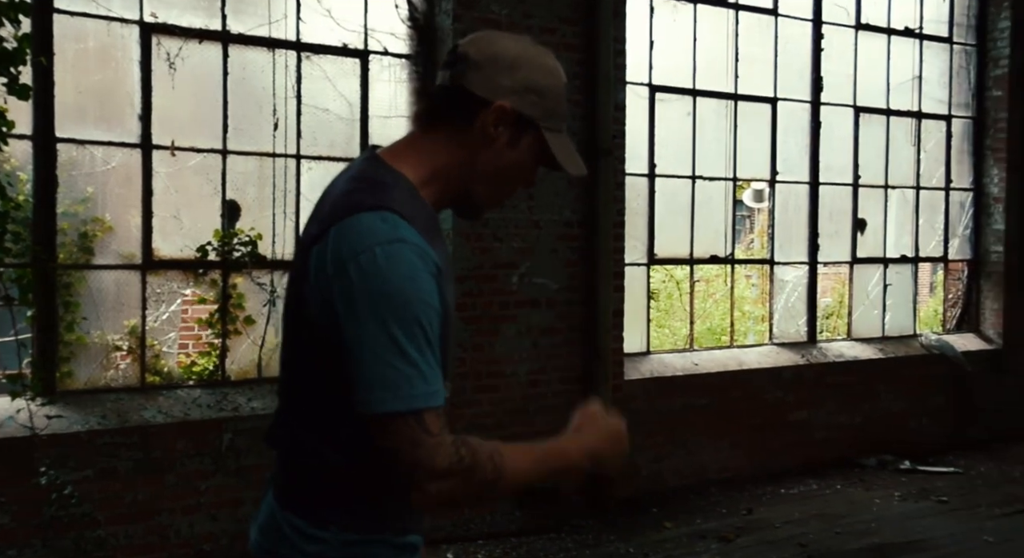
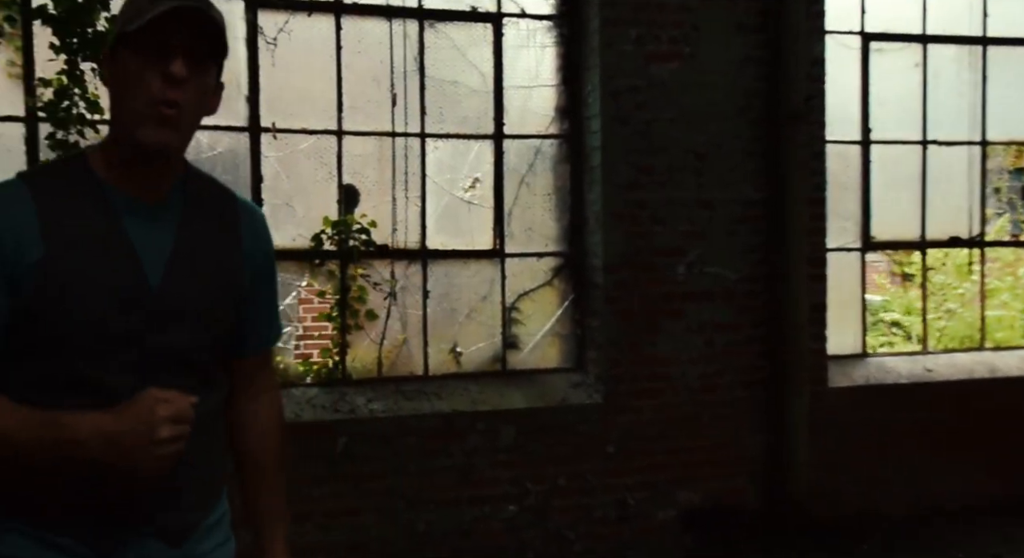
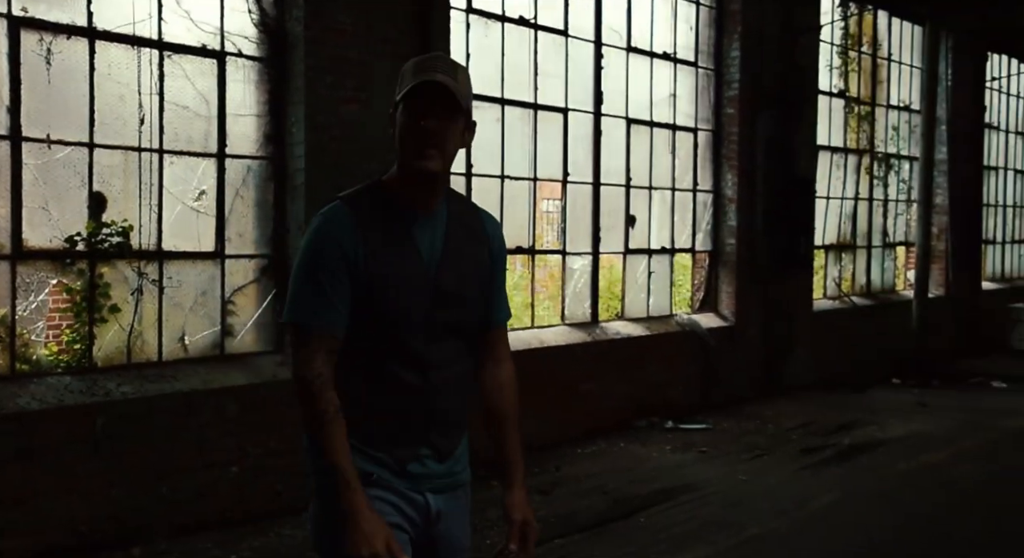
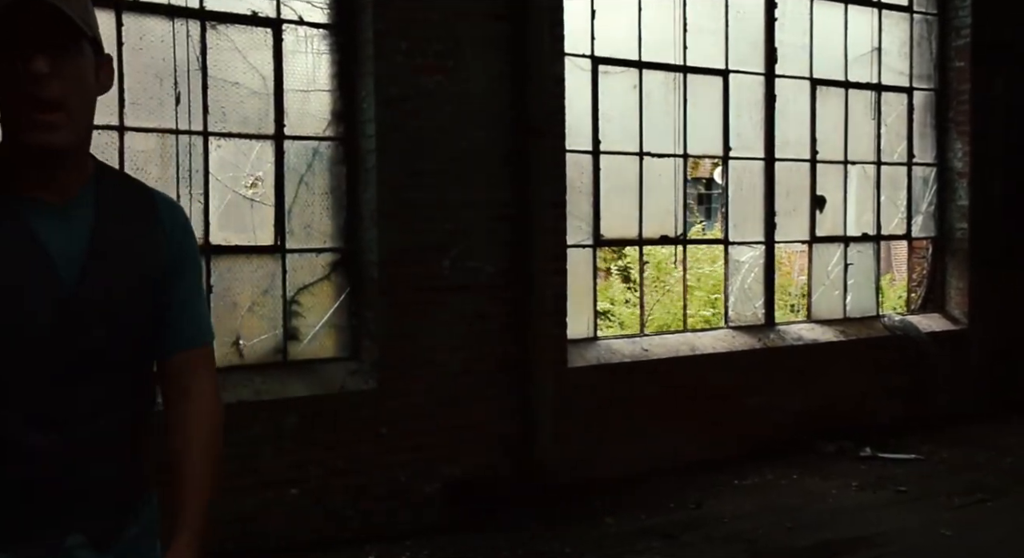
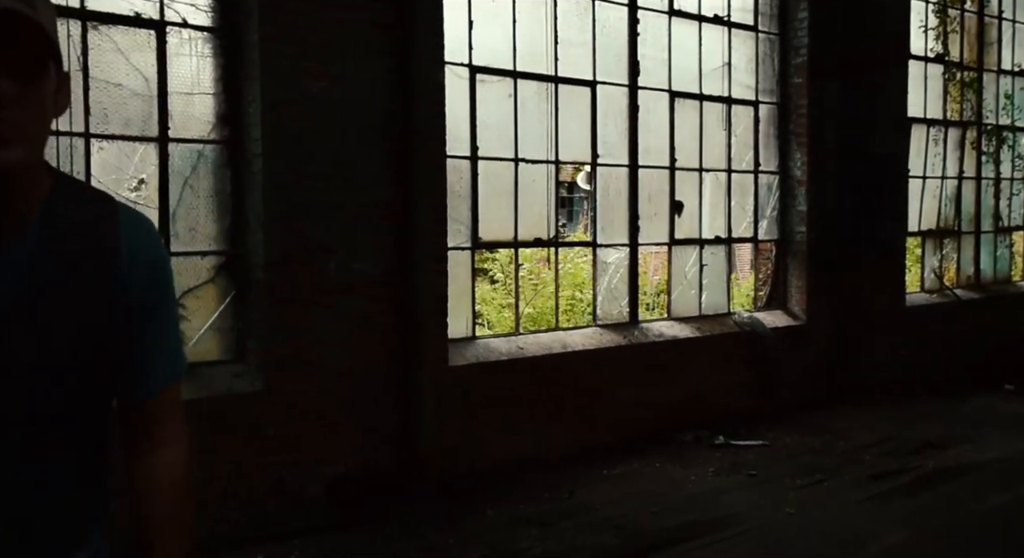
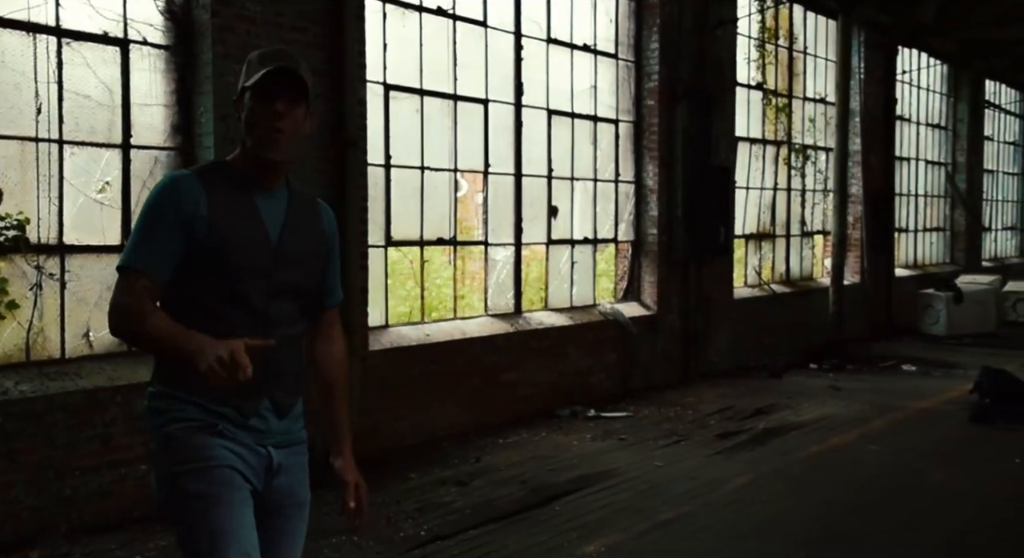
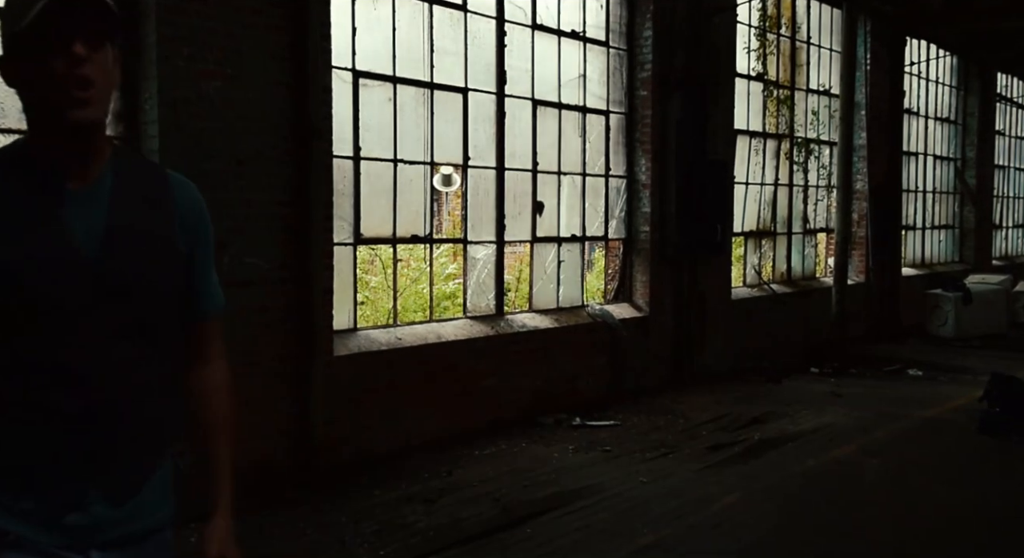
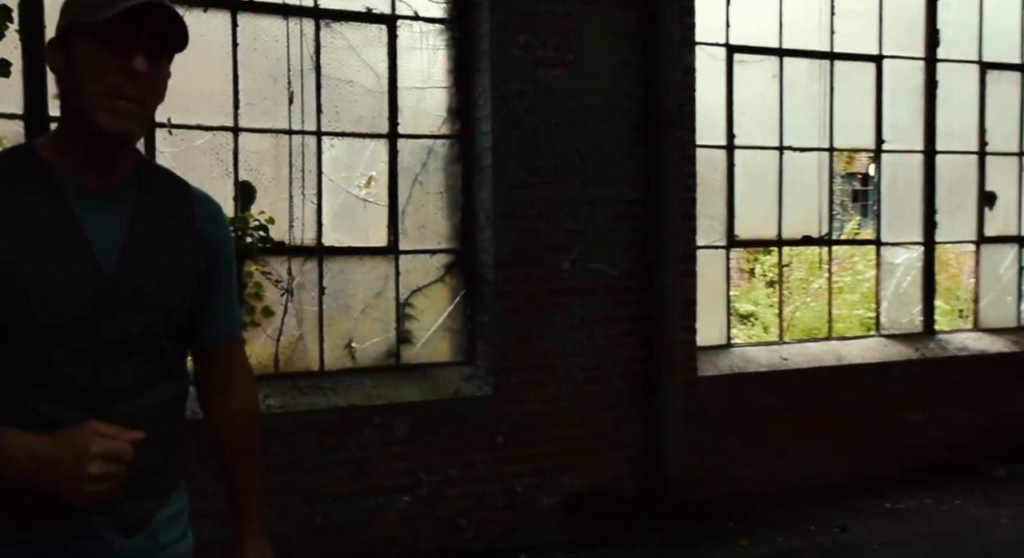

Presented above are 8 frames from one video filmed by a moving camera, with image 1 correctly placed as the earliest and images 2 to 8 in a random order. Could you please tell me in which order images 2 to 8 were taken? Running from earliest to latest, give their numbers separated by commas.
3, 6, 7, 5, 4, 8, 2
